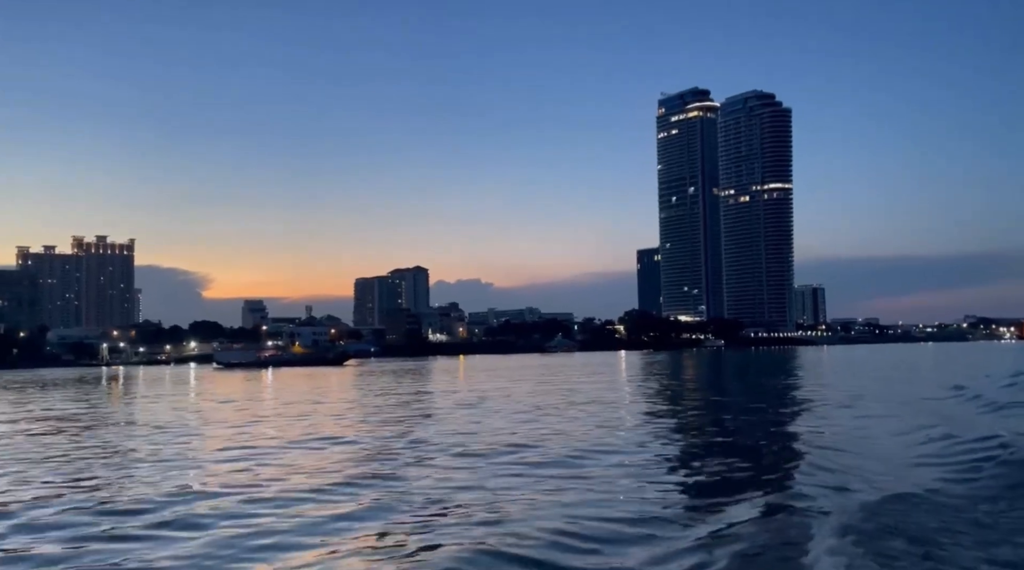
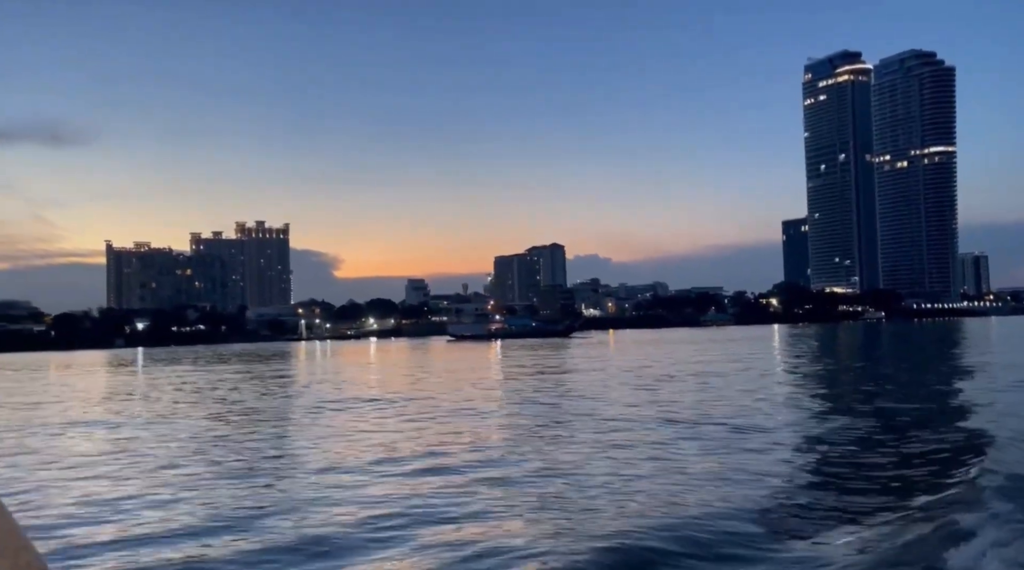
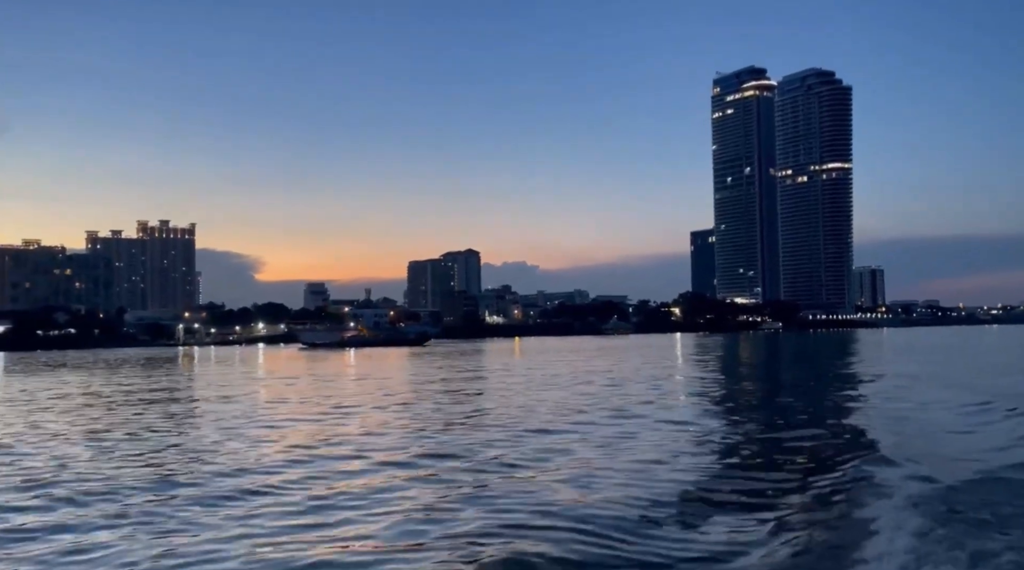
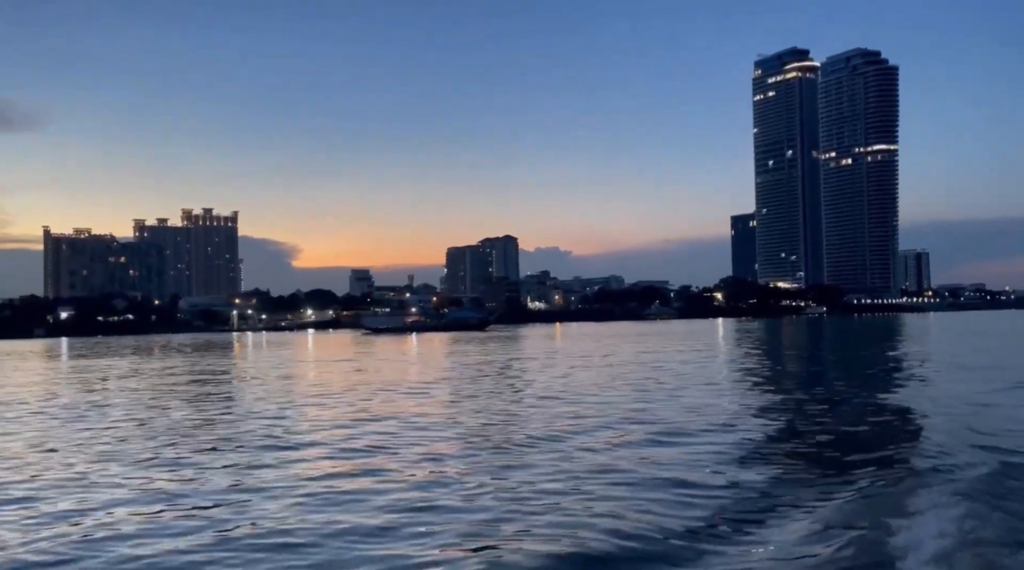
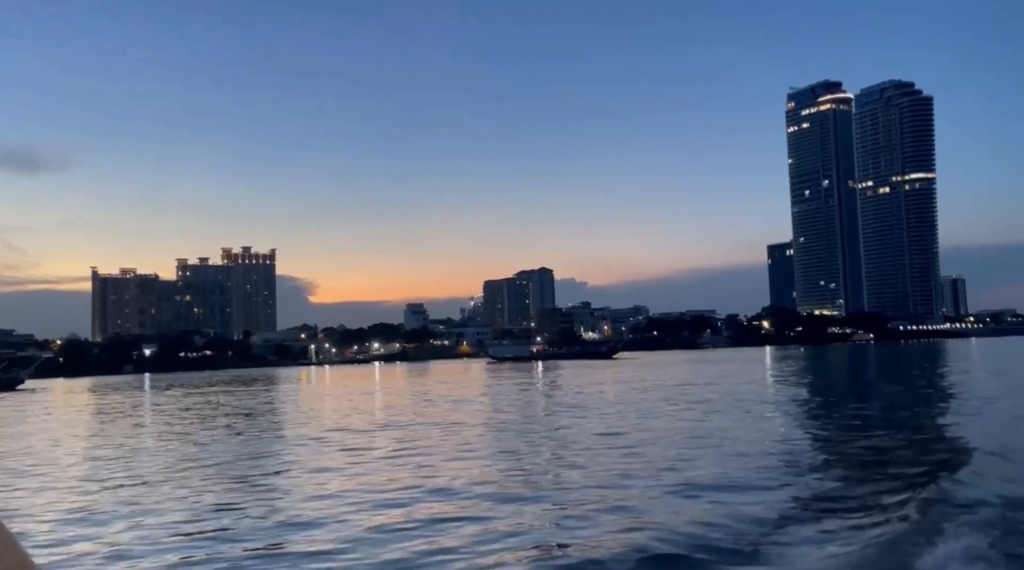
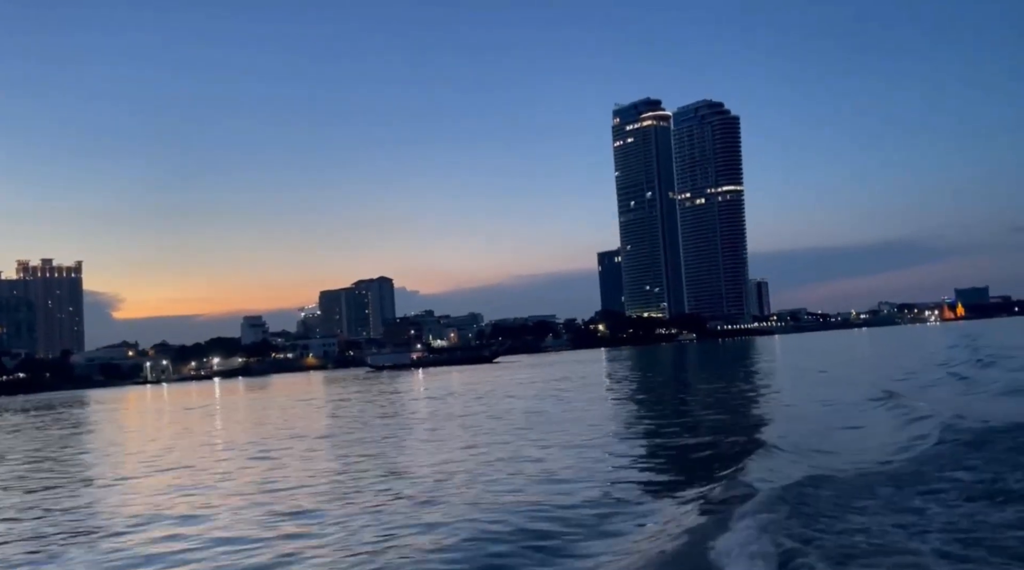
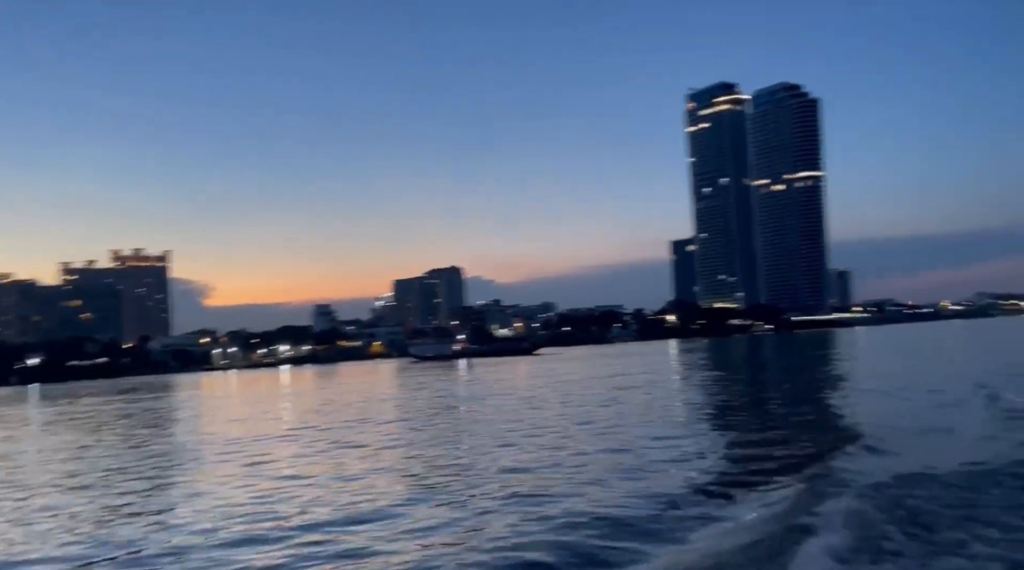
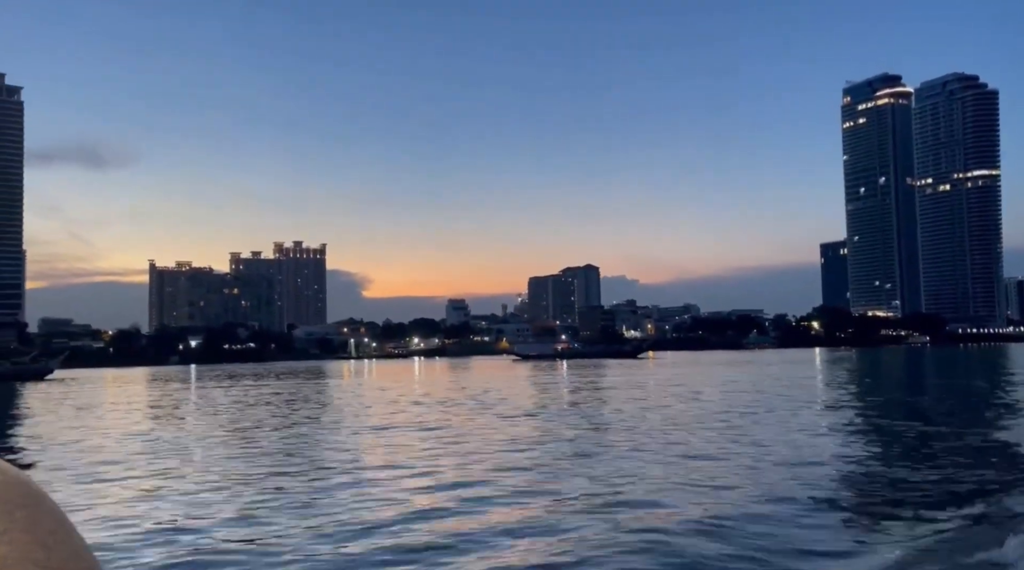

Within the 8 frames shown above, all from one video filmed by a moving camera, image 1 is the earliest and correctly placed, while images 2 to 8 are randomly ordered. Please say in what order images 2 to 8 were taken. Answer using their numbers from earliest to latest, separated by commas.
3, 4, 2, 8, 5, 7, 6
